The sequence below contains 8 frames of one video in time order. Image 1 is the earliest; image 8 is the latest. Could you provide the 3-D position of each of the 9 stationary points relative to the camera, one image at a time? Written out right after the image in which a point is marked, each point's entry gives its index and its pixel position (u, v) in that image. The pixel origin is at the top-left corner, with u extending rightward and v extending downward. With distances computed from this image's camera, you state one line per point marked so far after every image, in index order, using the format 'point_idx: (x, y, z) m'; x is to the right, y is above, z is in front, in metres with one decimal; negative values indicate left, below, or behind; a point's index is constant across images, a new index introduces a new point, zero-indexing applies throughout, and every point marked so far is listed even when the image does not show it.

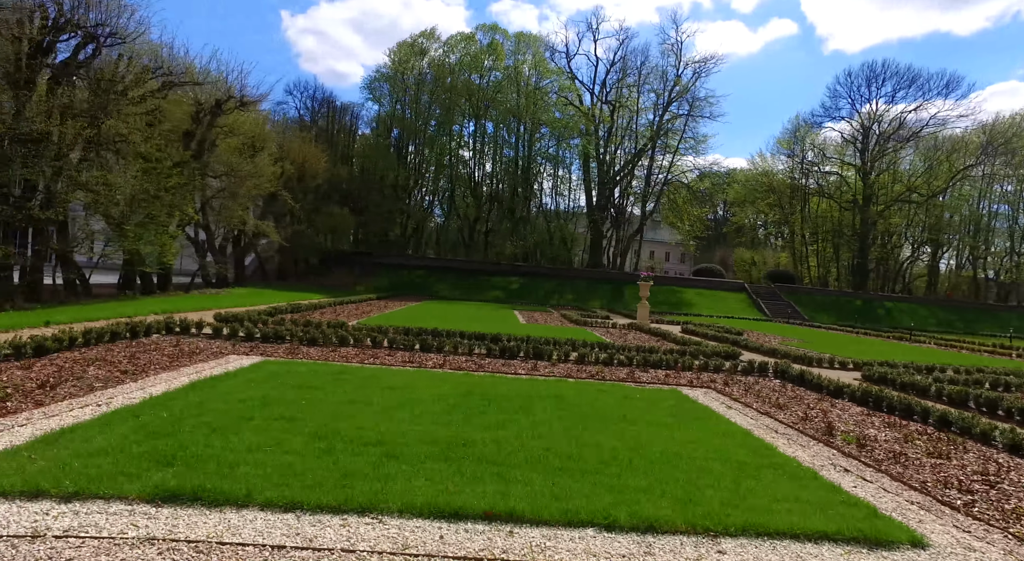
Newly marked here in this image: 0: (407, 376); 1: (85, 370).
0: (-1.4, -1.3, +8.3) m
1: (-5.6, -1.2, +8.0) m
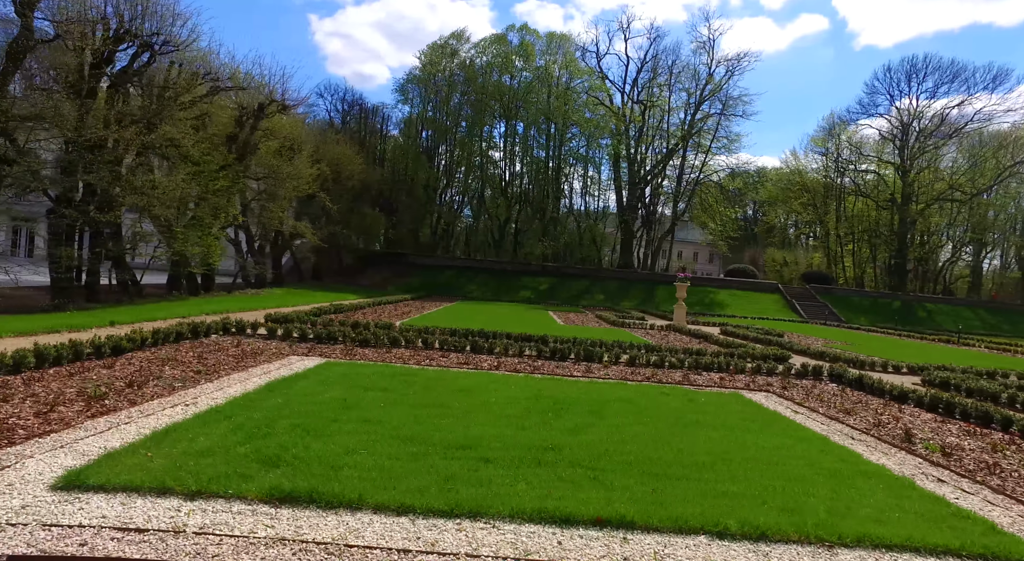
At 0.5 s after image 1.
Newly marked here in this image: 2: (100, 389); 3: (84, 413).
0: (-0.5, -1.4, +8.4) m
1: (-4.7, -1.2, +8.2) m
2: (-4.5, -1.2, +6.7) m
3: (-3.9, -1.2, +5.7) m
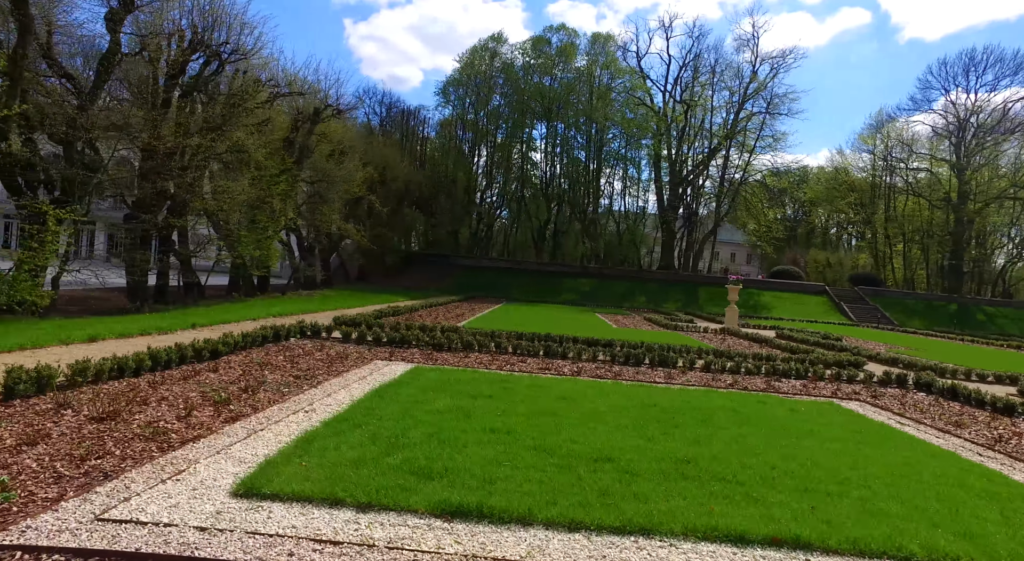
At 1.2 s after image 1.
0: (+0.8, -1.4, +8.3) m
1: (-3.4, -1.3, +8.4) m
2: (-3.3, -1.3, +6.8) m
3: (-2.8, -1.3, +5.8) m
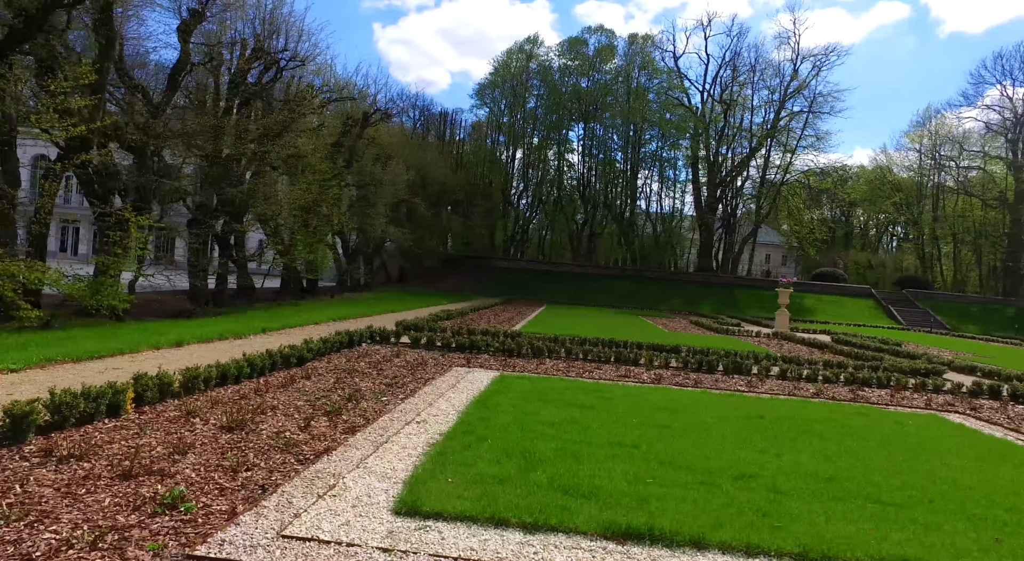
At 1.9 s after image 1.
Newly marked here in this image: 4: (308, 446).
0: (+2.0, -1.5, +8.1) m
1: (-2.2, -1.4, +8.4) m
2: (-2.1, -1.4, +6.8) m
3: (-1.6, -1.4, +5.8) m
4: (-1.7, -1.4, +5.1) m
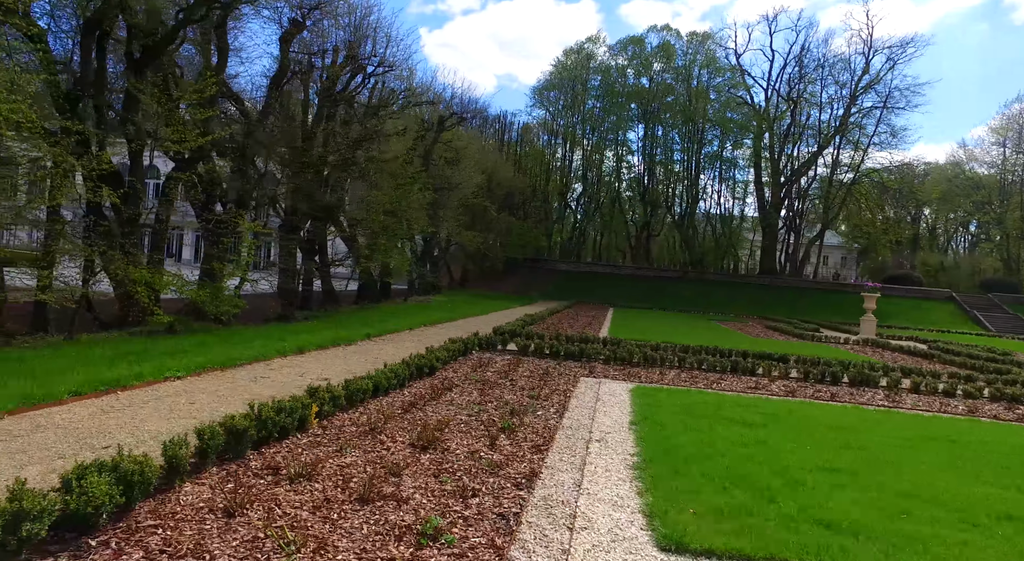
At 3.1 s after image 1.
0: (+3.9, -1.7, +7.6) m
1: (-0.2, -1.5, +8.2) m
2: (-0.2, -1.5, +6.6) m
3: (+0.1, -1.5, +5.6) m
4: (0.0, -1.5, +4.9) m
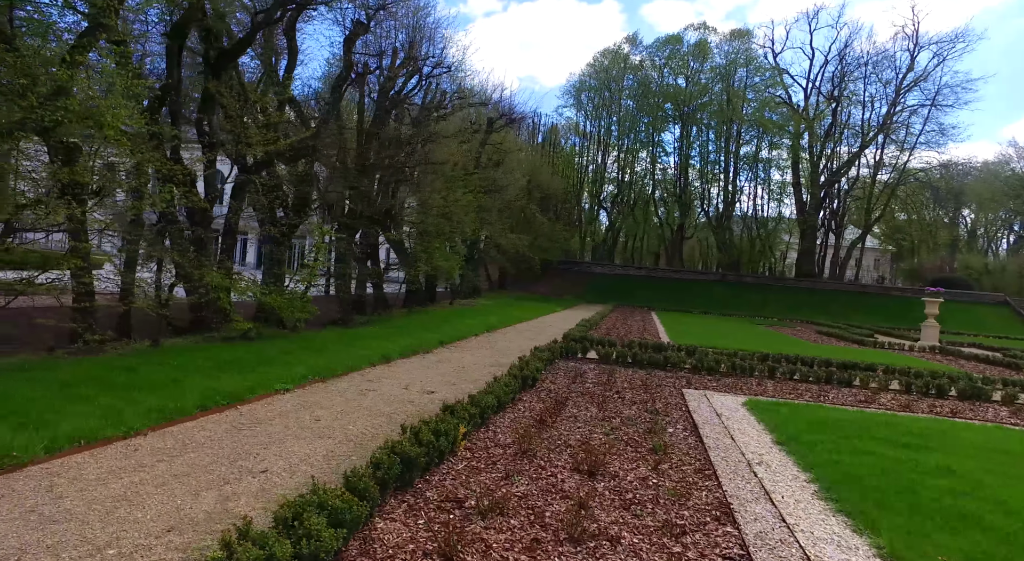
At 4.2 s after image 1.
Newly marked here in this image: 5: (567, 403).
0: (+5.4, -1.8, +7.0) m
1: (+1.3, -1.6, +7.8) m
2: (+1.2, -1.6, +6.2) m
3: (+1.5, -1.6, +5.1) m
4: (+1.4, -1.6, +4.4) m
5: (+0.7, -1.5, +7.7) m
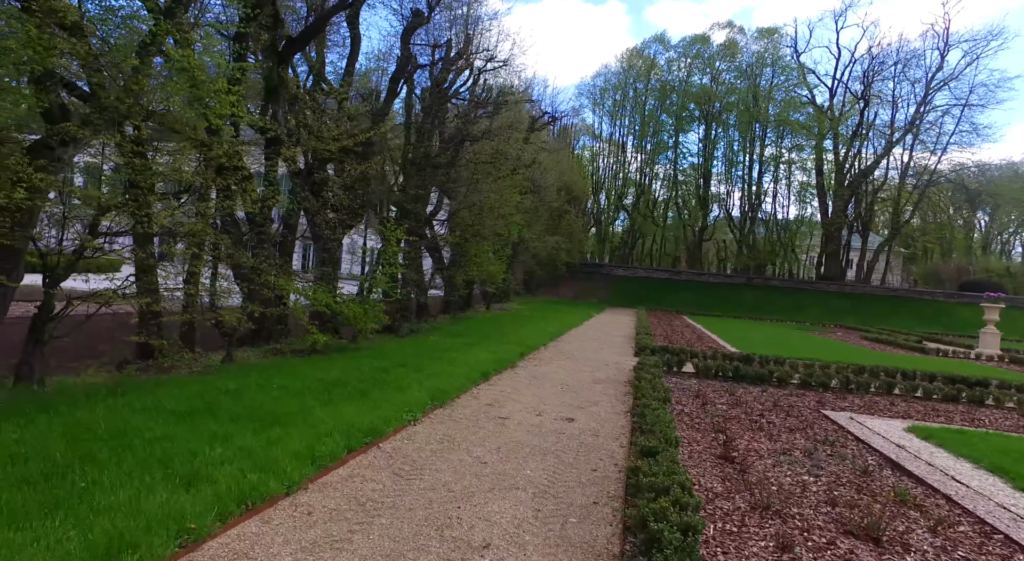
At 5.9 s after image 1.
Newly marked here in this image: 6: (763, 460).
0: (+7.0, -1.9, +6.0) m
1: (+2.9, -1.7, +6.8) m
2: (+2.8, -1.7, +5.2) m
3: (+3.1, -1.7, +4.1) m
4: (+3.0, -1.7, +3.5) m
5: (+2.3, -1.7, +6.7) m
6: (+2.3, -1.6, +5.7) m
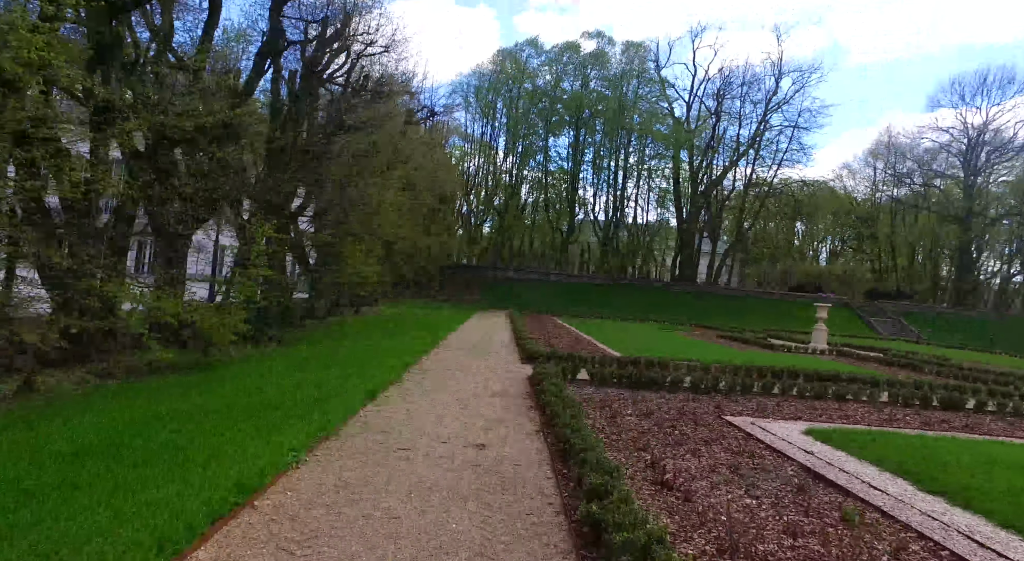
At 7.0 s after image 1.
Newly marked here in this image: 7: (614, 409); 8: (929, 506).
0: (+6.1, -2.0, +6.6) m
1: (+1.9, -1.8, +6.4) m
2: (+2.2, -1.7, +4.9) m
3: (+2.7, -1.8, +3.9) m
4: (+2.7, -1.8, +3.2) m
5: (+1.4, -1.7, +6.2) m
6: (+1.5, -1.7, +5.2) m
7: (+1.4, -1.7, +8.2) m
8: (+3.4, -1.9, +5.0) m
